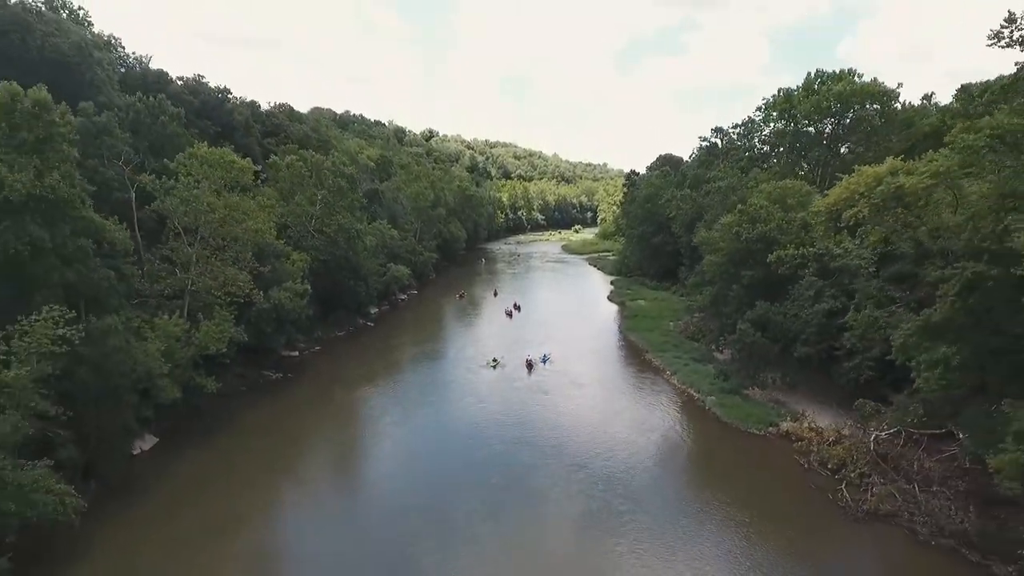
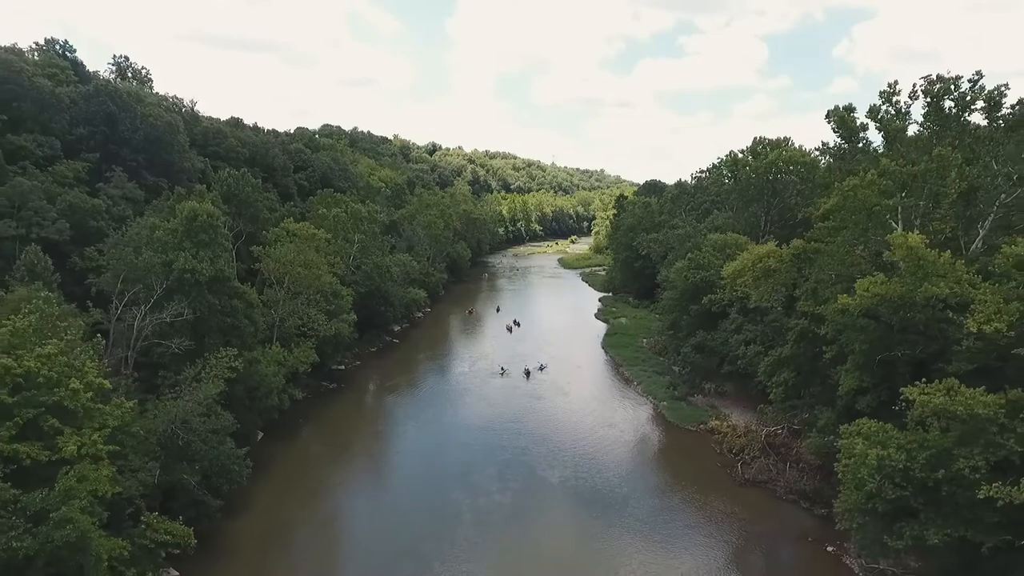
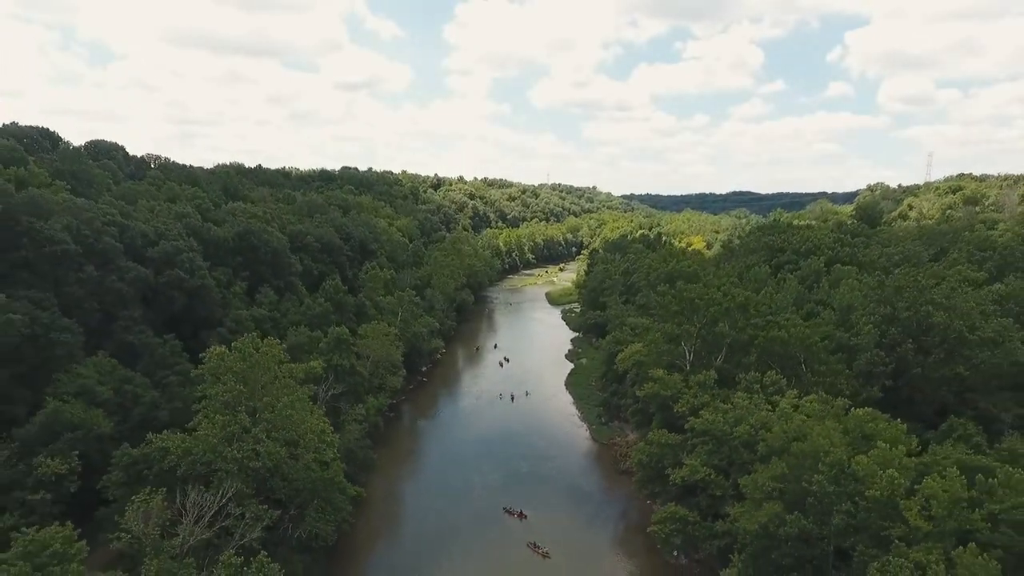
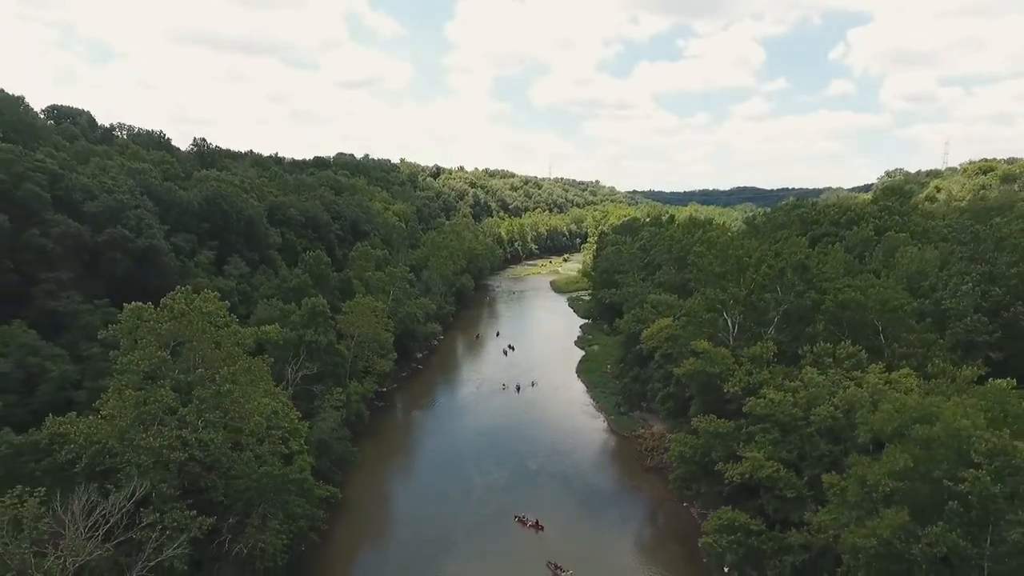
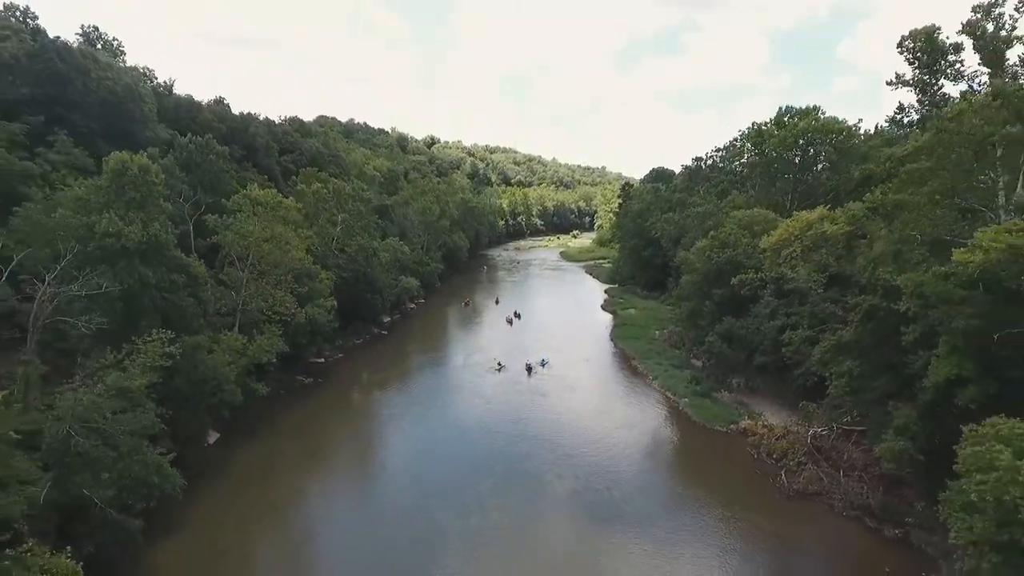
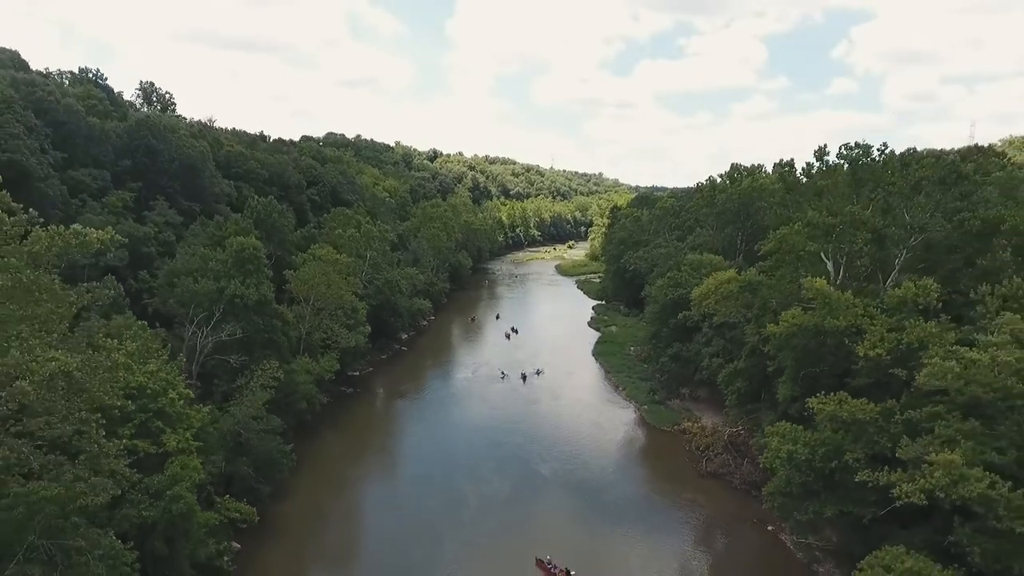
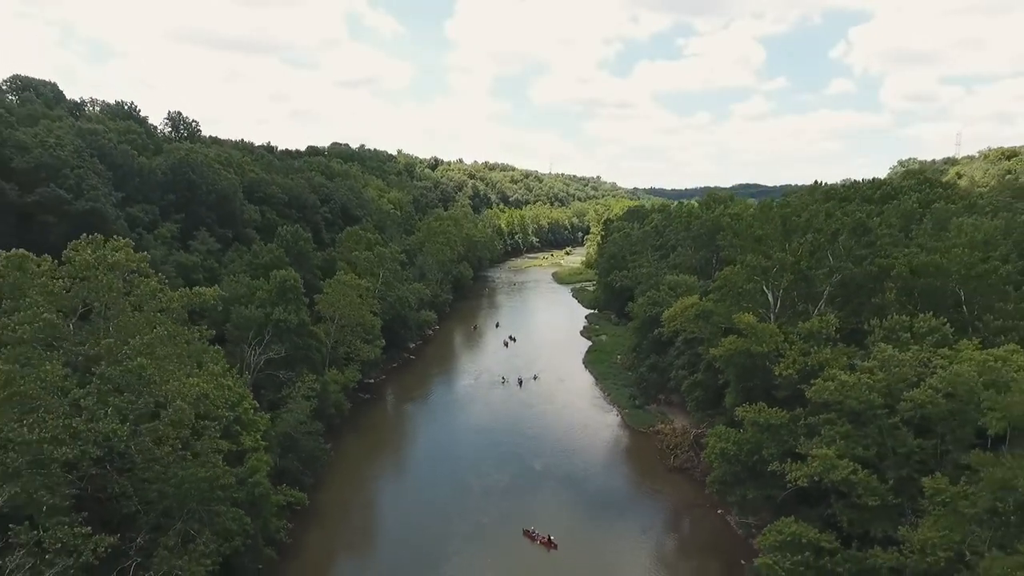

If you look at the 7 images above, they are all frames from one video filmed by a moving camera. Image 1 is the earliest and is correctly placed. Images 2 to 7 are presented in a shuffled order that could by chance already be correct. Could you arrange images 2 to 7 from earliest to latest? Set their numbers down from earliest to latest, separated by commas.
5, 2, 6, 7, 4, 3
